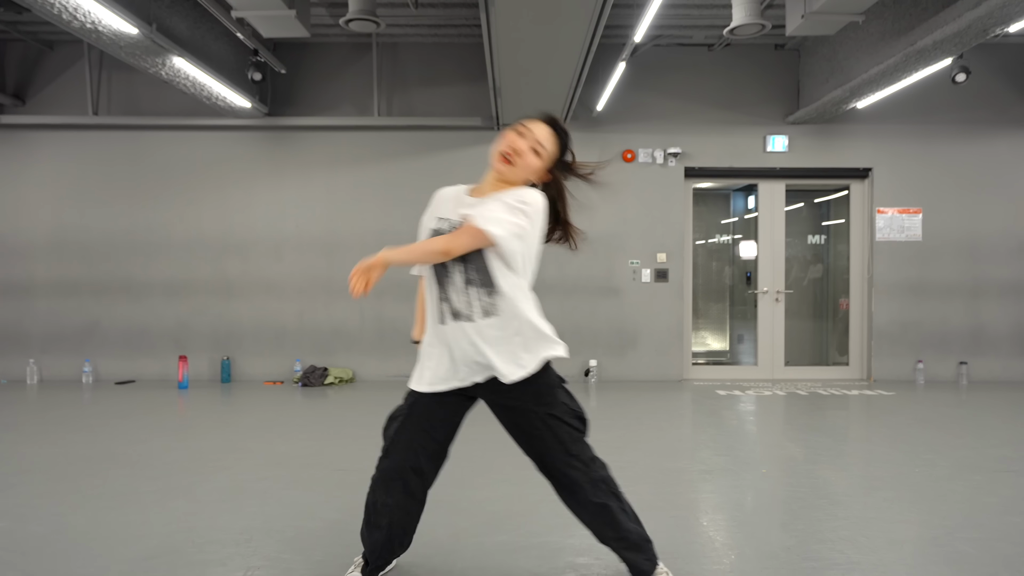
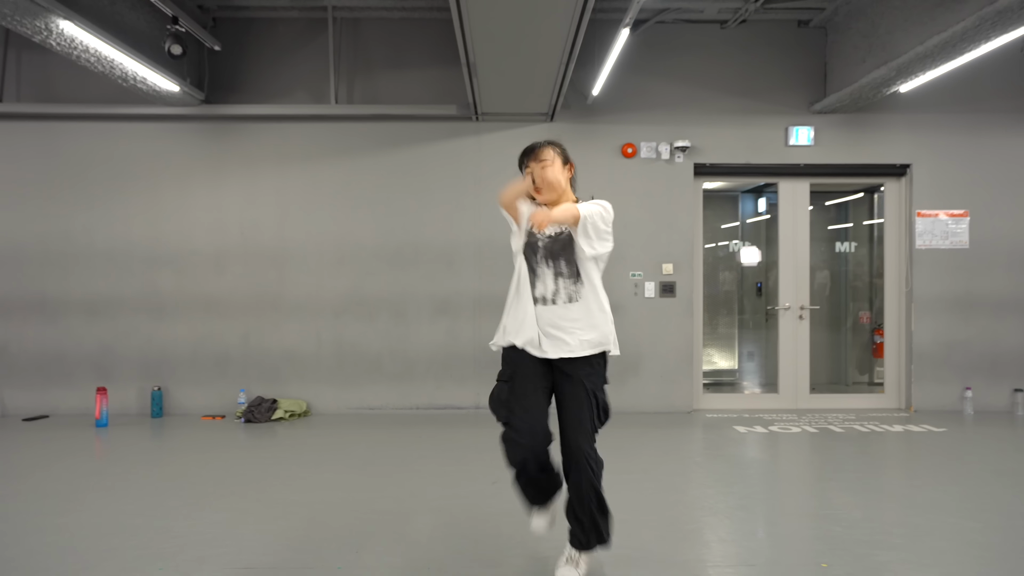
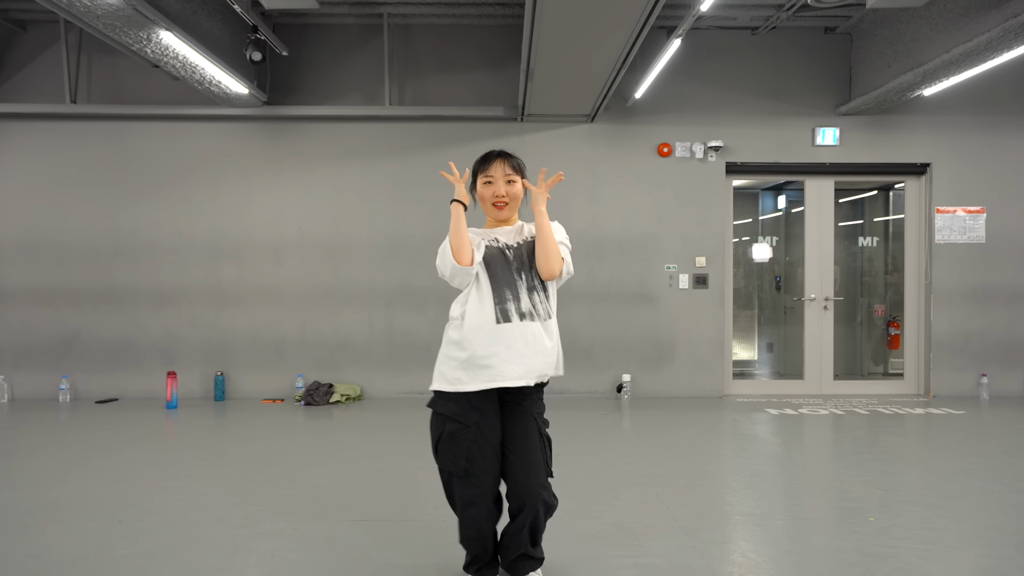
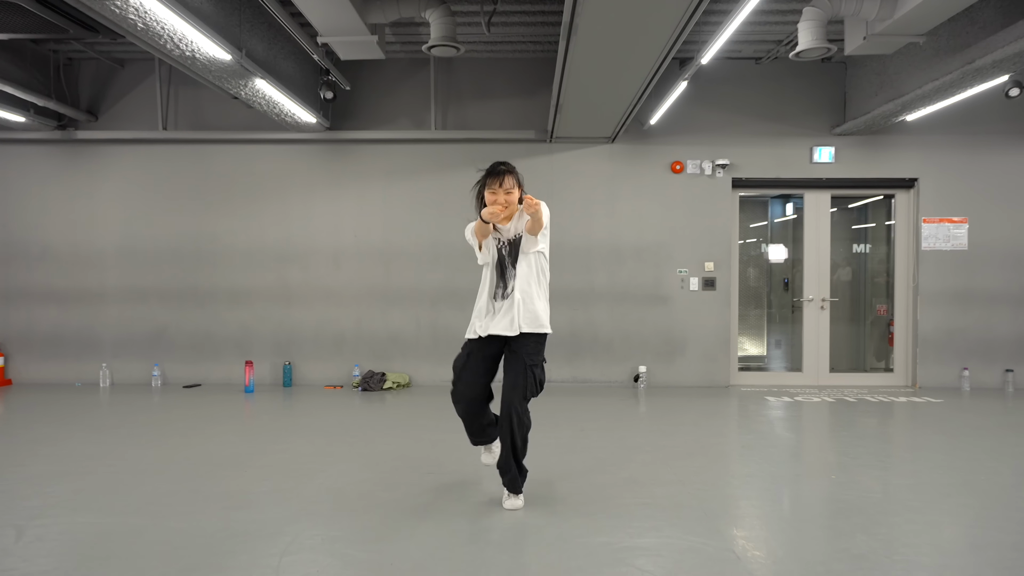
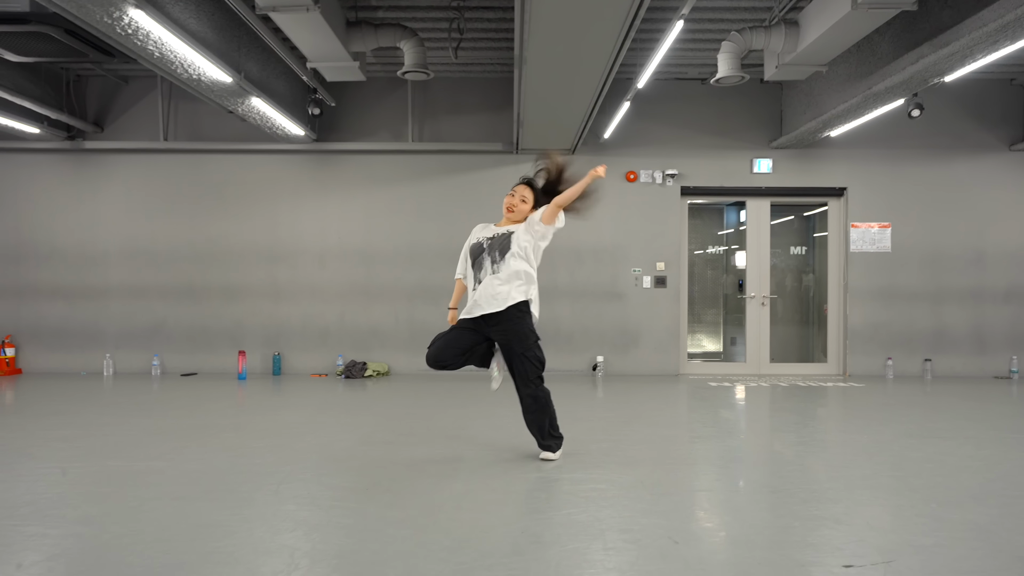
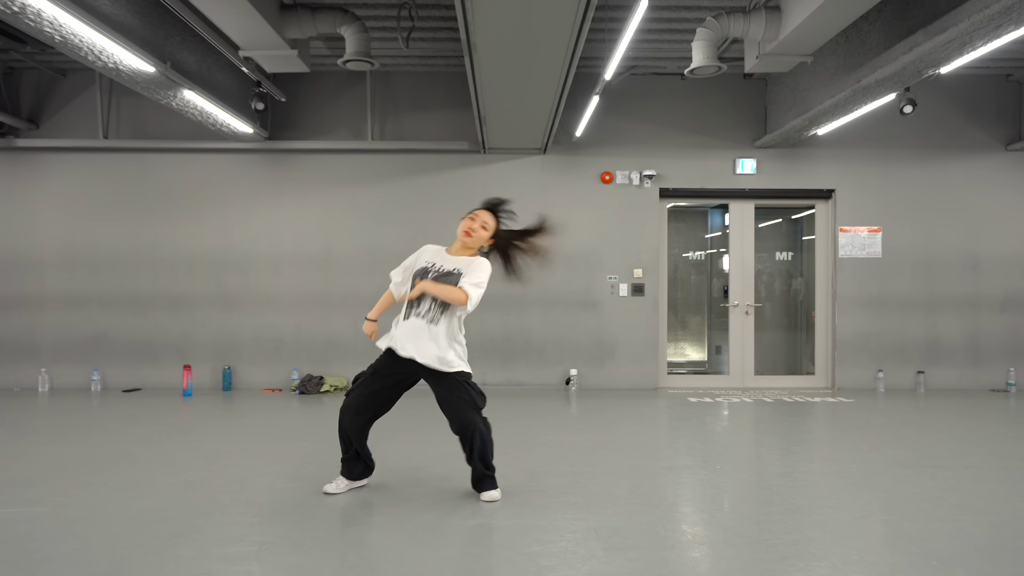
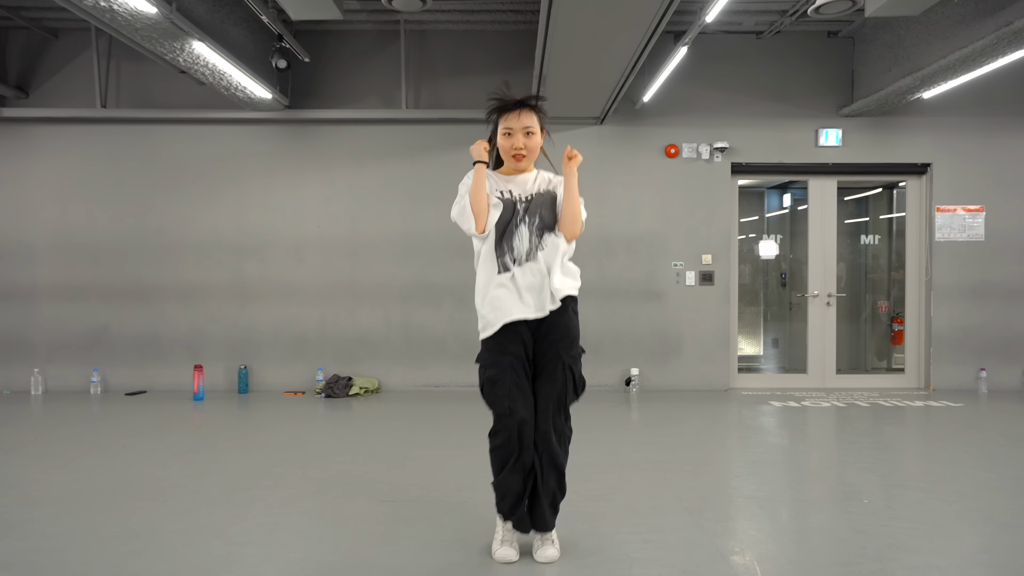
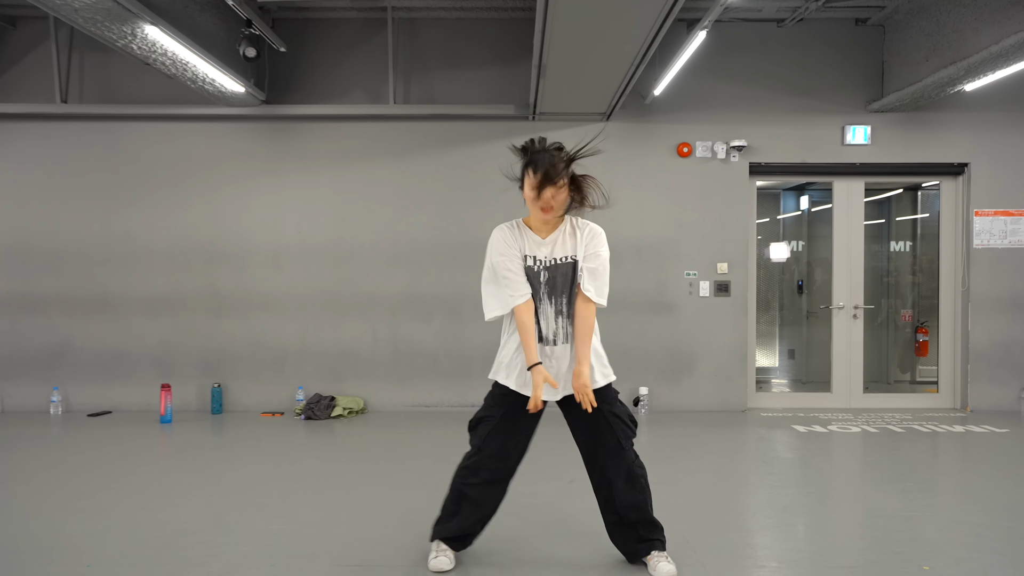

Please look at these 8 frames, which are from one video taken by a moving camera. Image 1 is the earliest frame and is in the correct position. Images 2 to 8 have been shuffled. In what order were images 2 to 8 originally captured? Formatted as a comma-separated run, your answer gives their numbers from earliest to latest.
4, 8, 2, 6, 5, 7, 3
